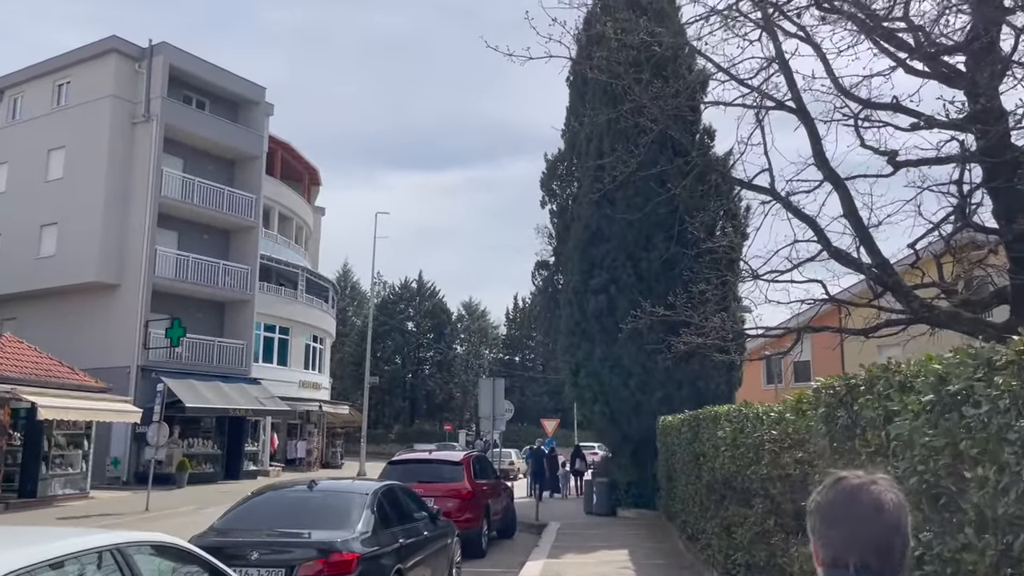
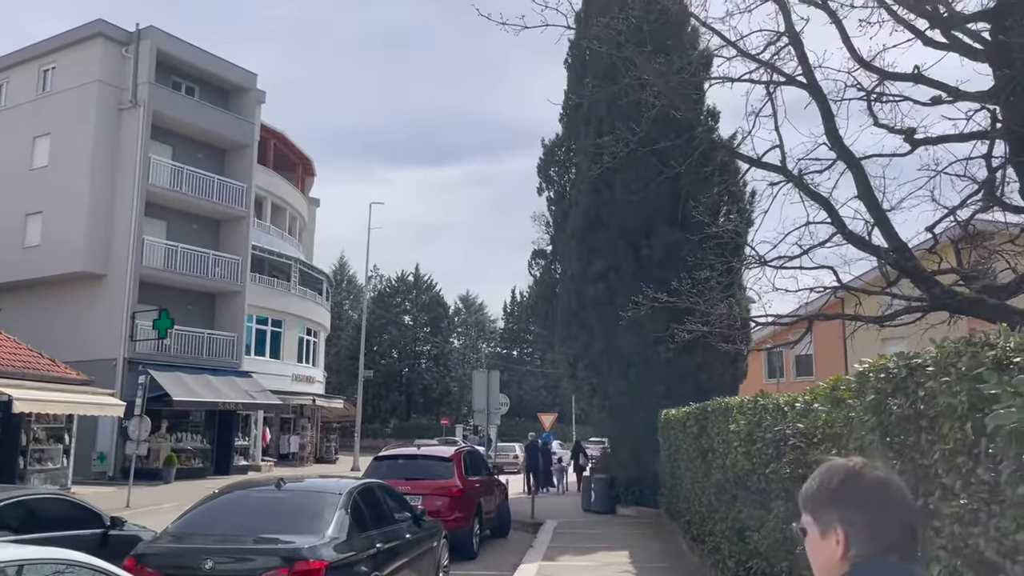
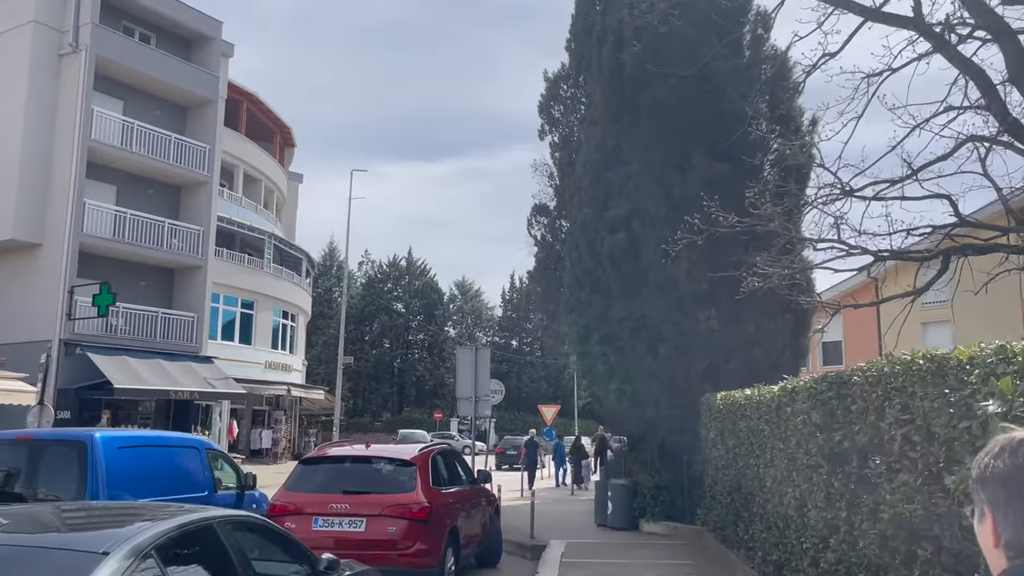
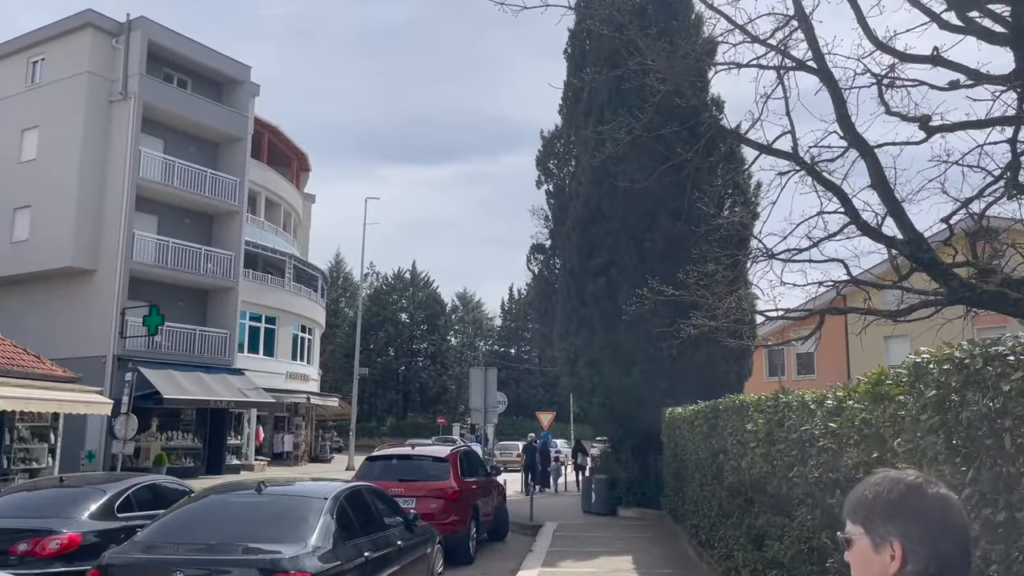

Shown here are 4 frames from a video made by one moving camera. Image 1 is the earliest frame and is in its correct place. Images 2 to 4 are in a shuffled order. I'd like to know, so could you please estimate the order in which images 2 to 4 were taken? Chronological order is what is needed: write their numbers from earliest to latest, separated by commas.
2, 4, 3
